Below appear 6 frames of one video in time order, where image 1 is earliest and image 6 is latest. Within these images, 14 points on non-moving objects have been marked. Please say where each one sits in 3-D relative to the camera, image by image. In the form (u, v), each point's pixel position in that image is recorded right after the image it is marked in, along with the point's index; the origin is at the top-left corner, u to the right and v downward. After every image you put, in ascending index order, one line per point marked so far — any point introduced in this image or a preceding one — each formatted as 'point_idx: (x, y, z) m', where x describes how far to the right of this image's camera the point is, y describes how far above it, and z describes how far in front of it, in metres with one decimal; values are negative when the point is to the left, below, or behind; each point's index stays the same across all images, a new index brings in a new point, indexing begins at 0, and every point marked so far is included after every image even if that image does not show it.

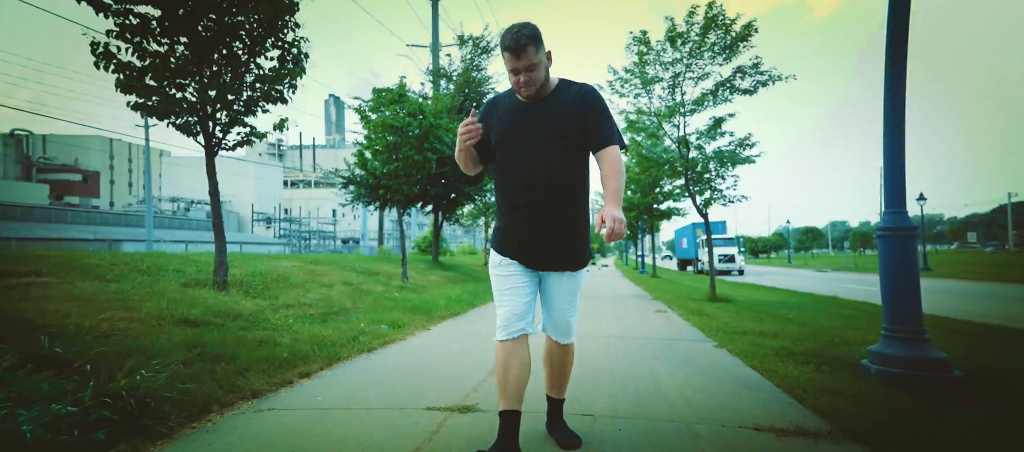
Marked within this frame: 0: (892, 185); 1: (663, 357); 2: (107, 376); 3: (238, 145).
0: (+3.7, +0.4, +5.3) m
1: (+1.6, -1.4, +5.9) m
2: (-2.3, -0.9, +3.2) m
3: (-3.6, +1.1, +7.3) m
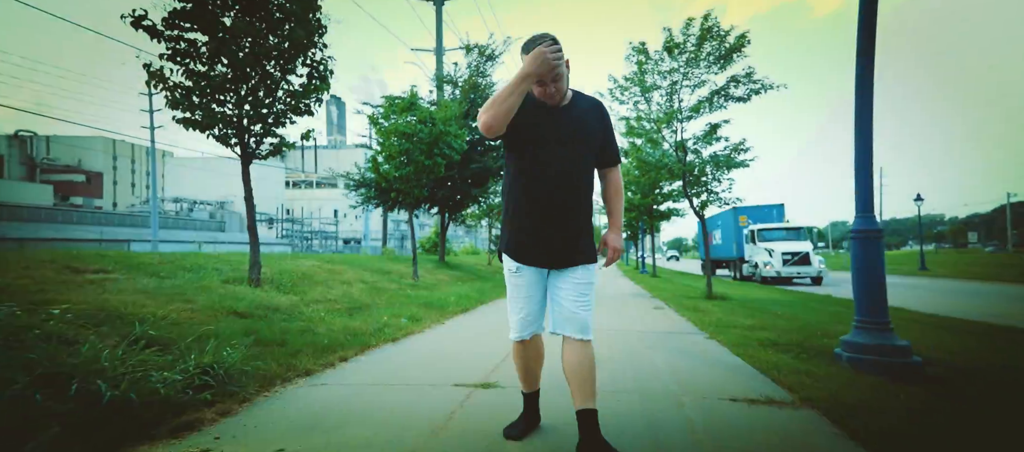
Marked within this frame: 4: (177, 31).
0: (+3.8, +0.4, +6.0) m
1: (+1.7, -1.4, +6.5) m
2: (-2.2, -0.9, +3.9) m
3: (-3.5, +1.0, +8.0) m
4: (-4.1, +2.4, +6.8) m
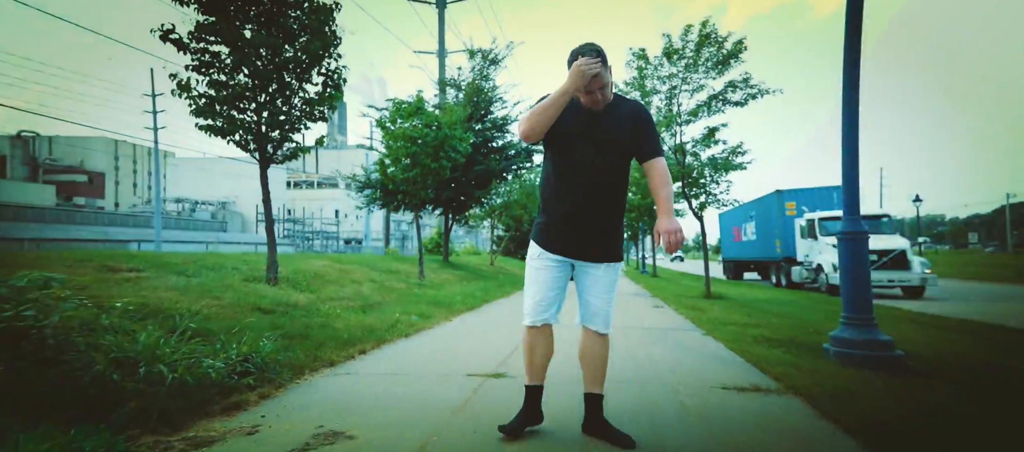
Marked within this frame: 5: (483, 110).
0: (+3.9, +0.3, +6.3) m
1: (+1.8, -1.5, +6.9) m
2: (-2.1, -0.9, +4.3) m
3: (-3.4, +1.0, +8.4) m
4: (-4.0, +2.4, +7.2) m
5: (-1.0, +4.0, +19.1) m
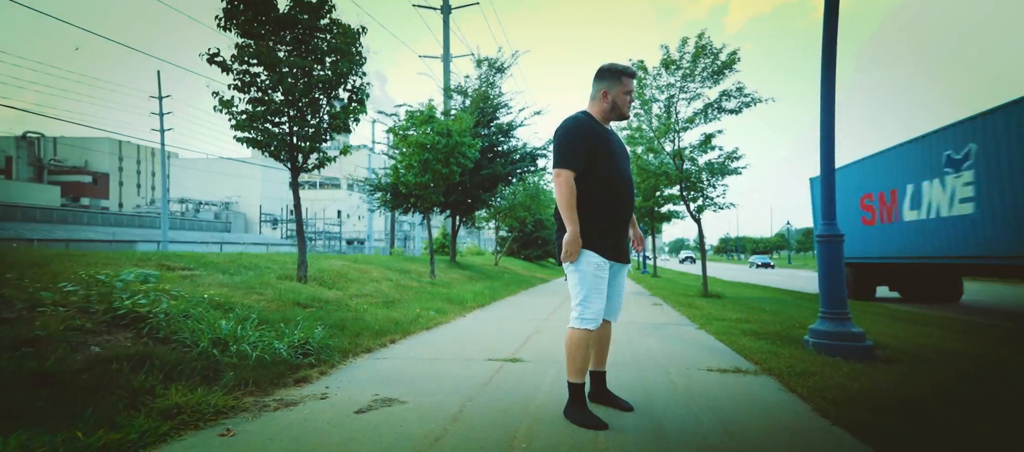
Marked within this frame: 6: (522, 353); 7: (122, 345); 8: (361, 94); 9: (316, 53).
0: (+4.1, +0.3, +7.1) m
1: (+2.0, -1.5, +7.6) m
2: (-2.0, -1.0, +5.0) m
3: (-3.3, +1.0, +9.1) m
4: (-3.9, +2.3, +7.9) m
5: (-0.9, +4.0, +19.9) m
6: (+0.1, -1.3, +5.7) m
7: (-2.6, -0.8, +3.7) m
8: (-2.5, +2.1, +8.9) m
9: (-3.0, +2.6, +8.4) m
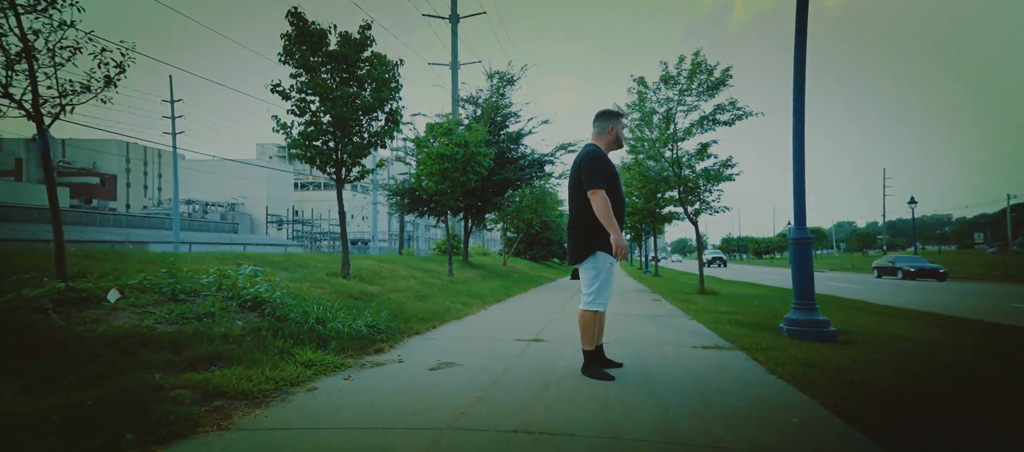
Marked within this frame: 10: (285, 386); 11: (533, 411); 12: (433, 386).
0: (+4.4, +0.2, +8.4) m
1: (+2.3, -1.6, +8.9) m
2: (-1.7, -1.0, +6.3) m
3: (-3.0, +0.9, +10.4) m
4: (-3.6, +2.2, +9.3) m
5: (-0.5, +3.9, +21.2) m
6: (+0.4, -1.4, +7.0) m
7: (-2.3, -0.9, +5.0) m
8: (-2.2, +2.1, +10.2) m
9: (-2.7, +2.6, +9.7) m
10: (-1.6, -1.1, +3.9) m
11: (+0.1, -1.3, +3.8) m
12: (-0.6, -1.3, +4.4) m
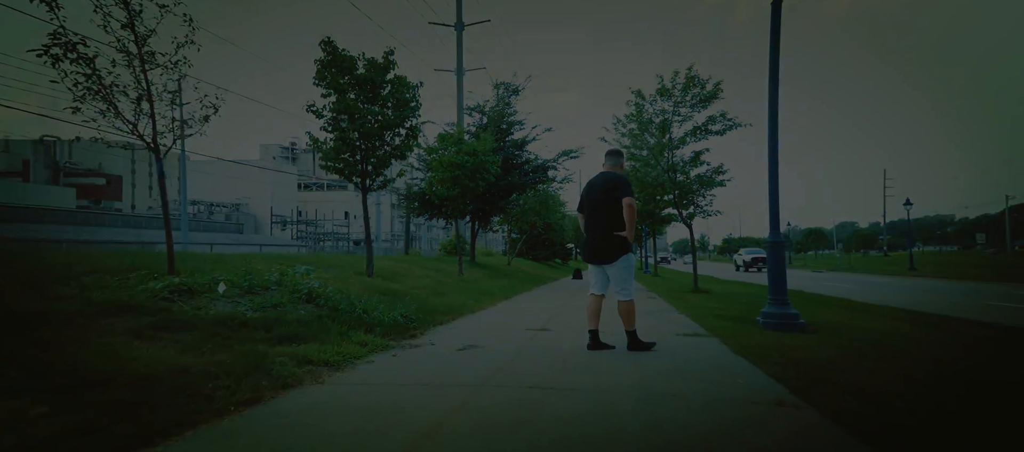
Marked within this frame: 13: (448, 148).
0: (+4.5, +0.1, +9.5) m
1: (+2.4, -1.7, +10.1) m
2: (-1.6, -1.1, +7.5) m
3: (-2.8, +0.8, +11.6) m
4: (-3.4, +2.2, +10.4) m
5: (-0.3, +3.8, +22.3) m
6: (+0.5, -1.5, +8.1) m
7: (-2.2, -0.9, +6.1) m
8: (-2.0, +2.0, +11.3) m
9: (-2.5, +2.5, +10.8) m
10: (-1.5, -1.2, +5.0) m
11: (+0.3, -1.4, +4.9) m
12: (-0.5, -1.4, +5.6) m
13: (-2.1, +2.5, +17.4) m
